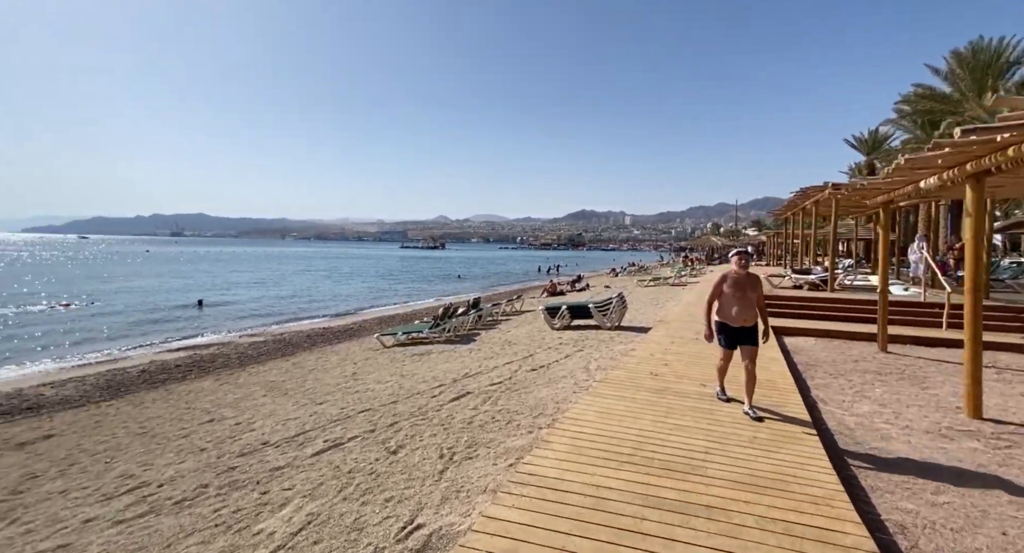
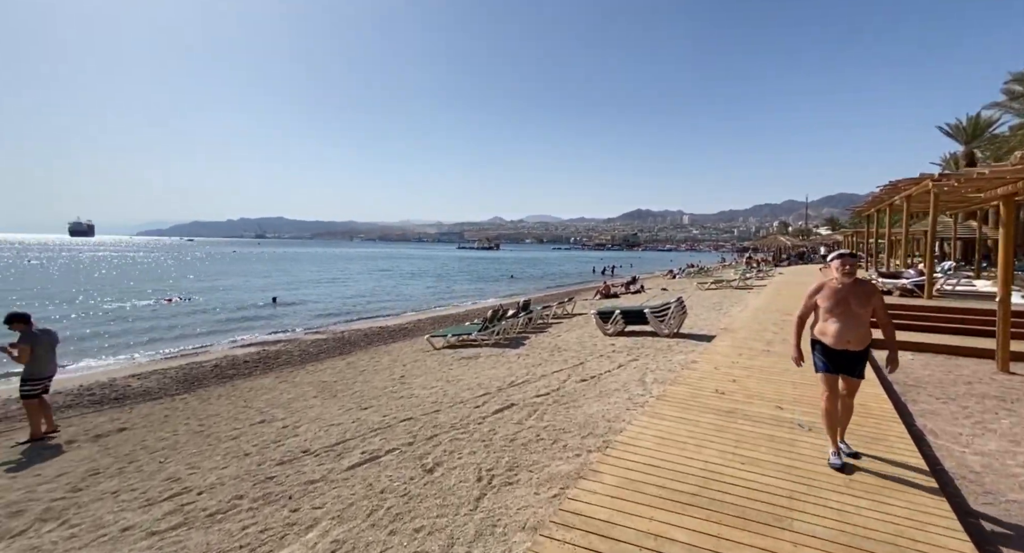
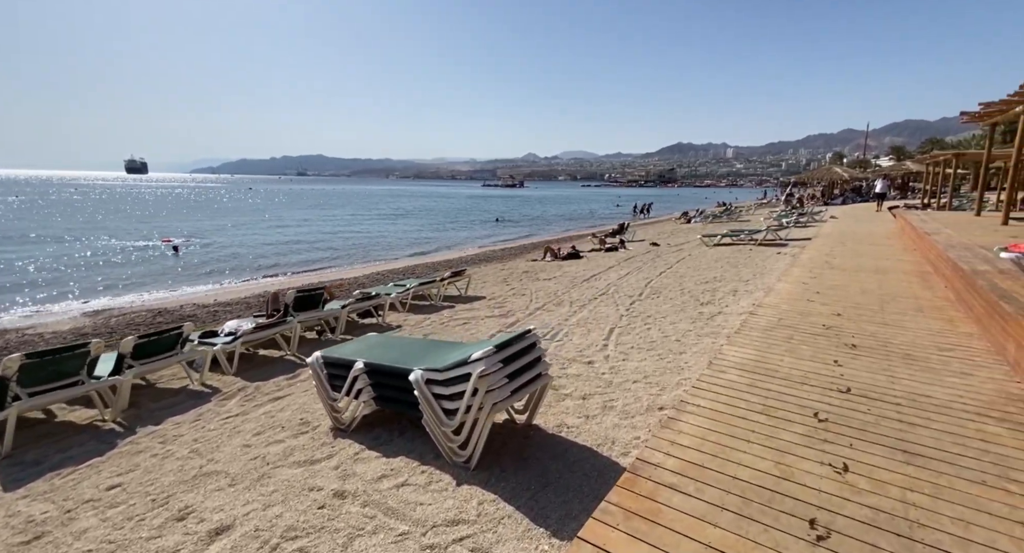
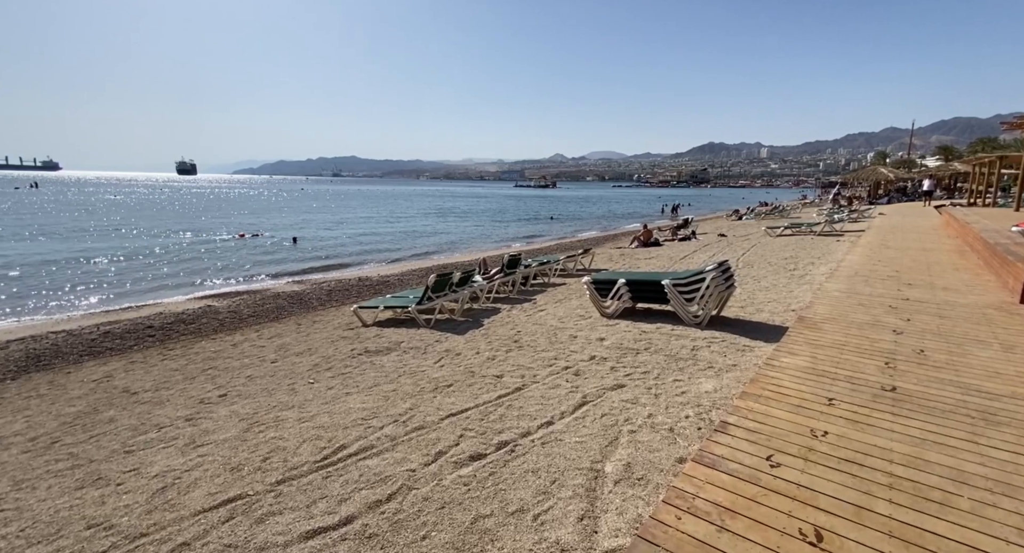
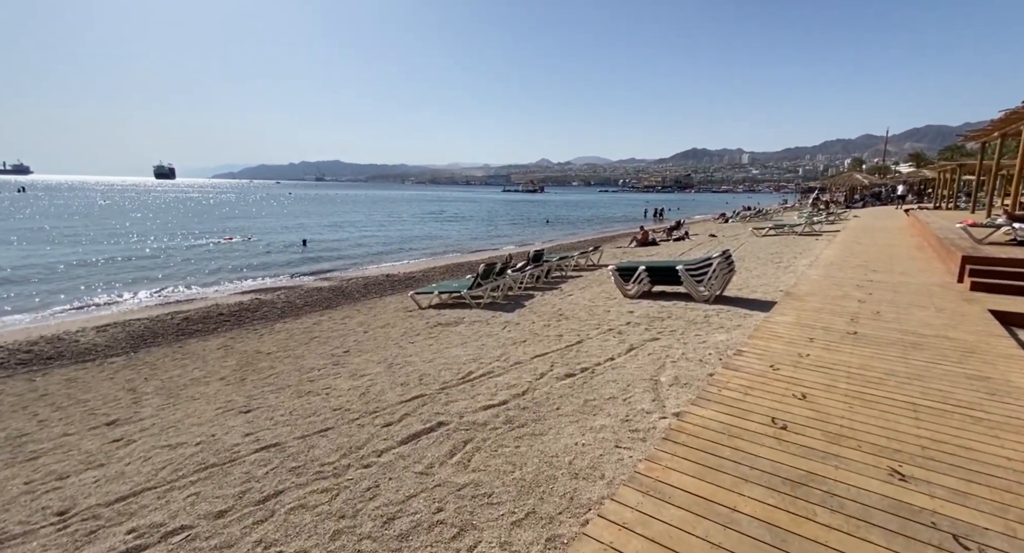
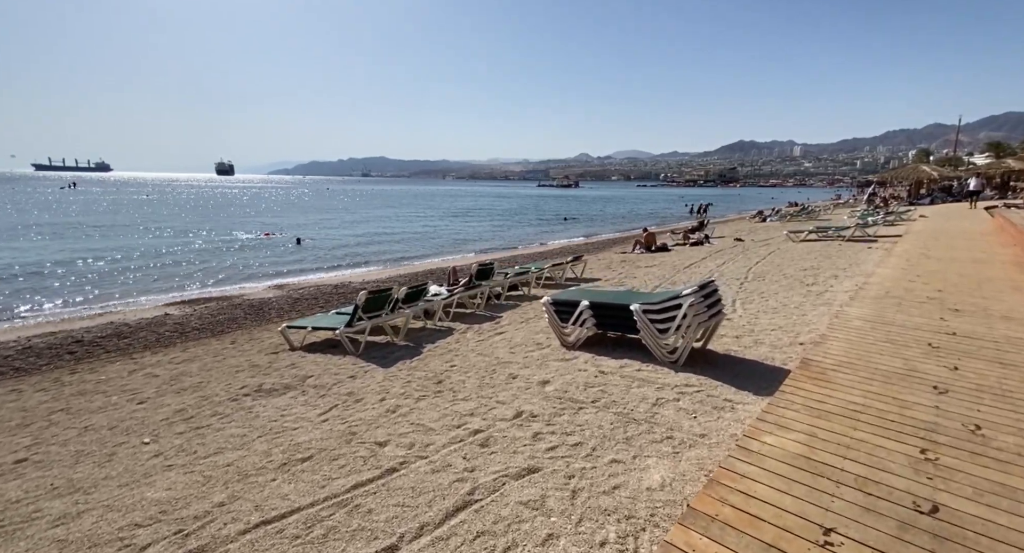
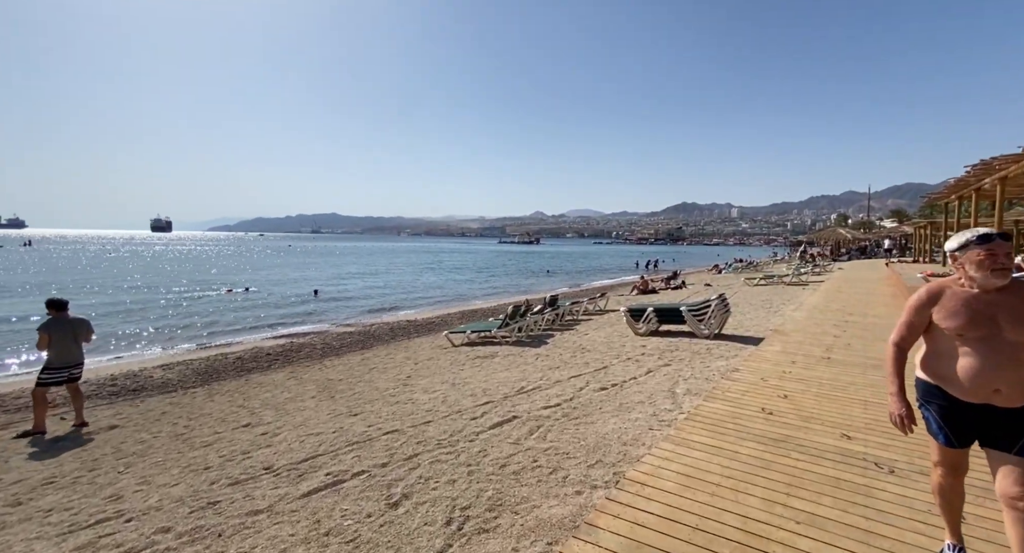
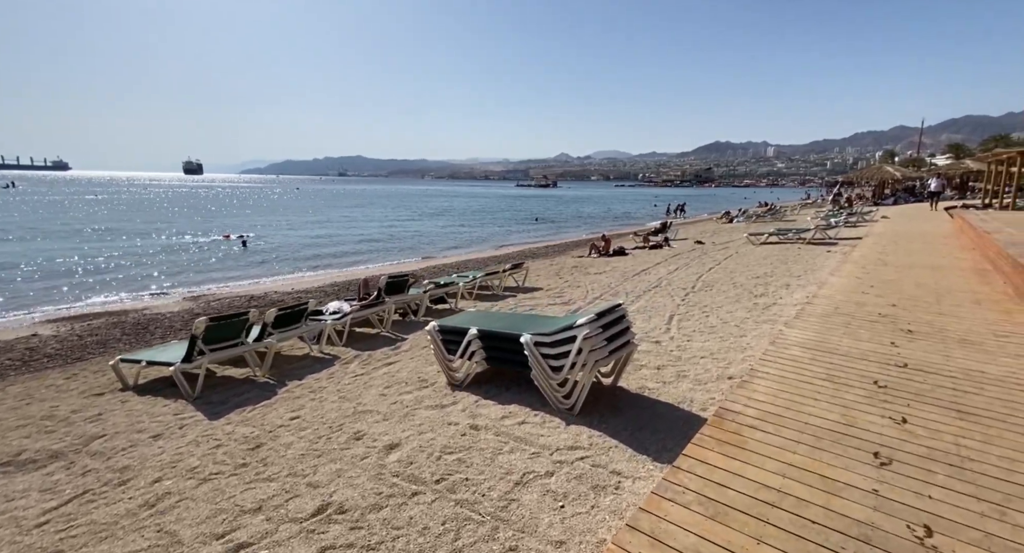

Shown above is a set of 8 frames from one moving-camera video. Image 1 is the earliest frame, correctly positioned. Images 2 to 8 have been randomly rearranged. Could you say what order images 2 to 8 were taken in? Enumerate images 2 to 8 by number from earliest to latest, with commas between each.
2, 7, 5, 4, 6, 8, 3
